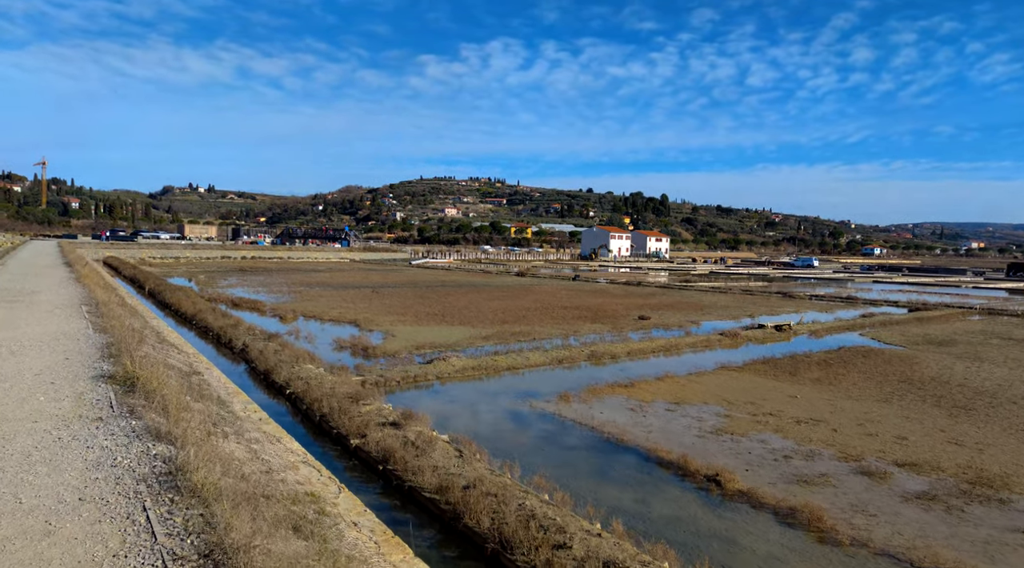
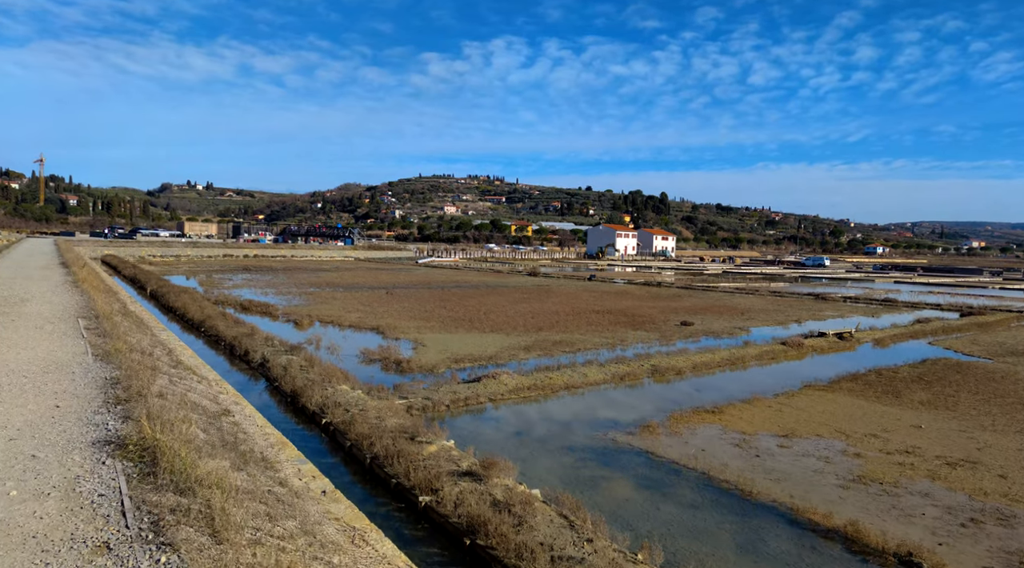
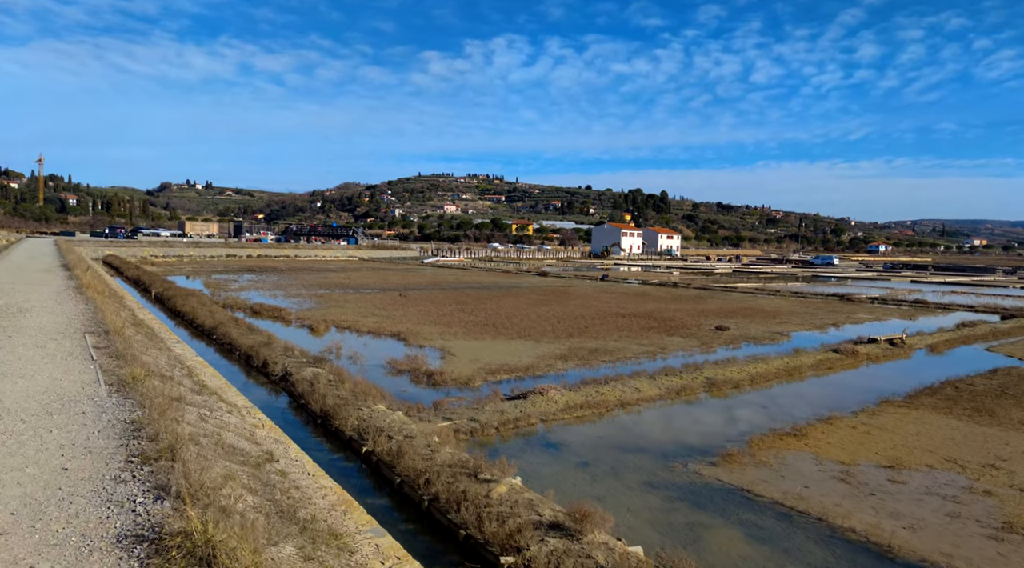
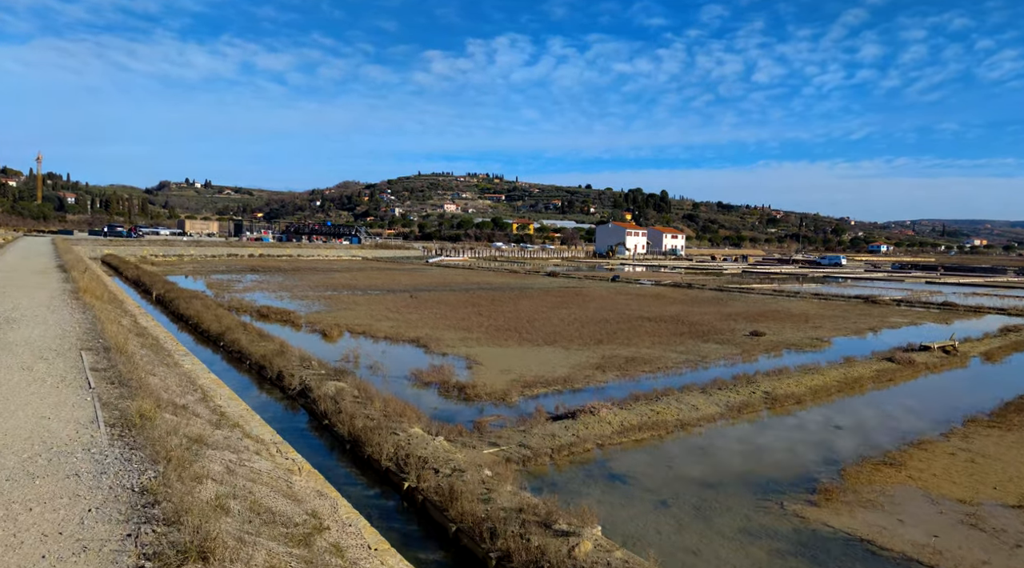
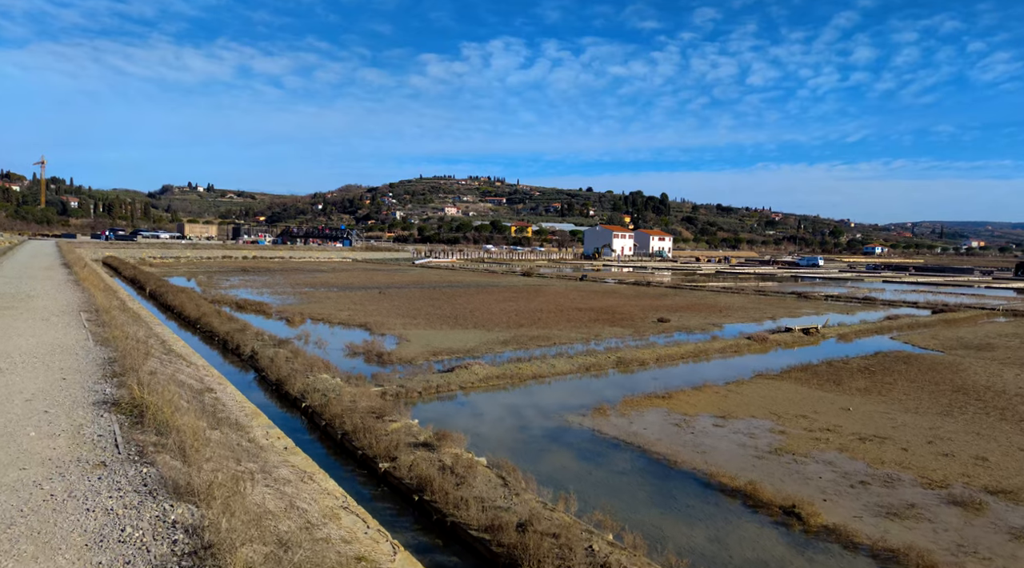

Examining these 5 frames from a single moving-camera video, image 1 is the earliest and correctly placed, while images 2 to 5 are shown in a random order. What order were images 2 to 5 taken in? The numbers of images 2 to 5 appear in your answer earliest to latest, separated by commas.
5, 2, 3, 4
